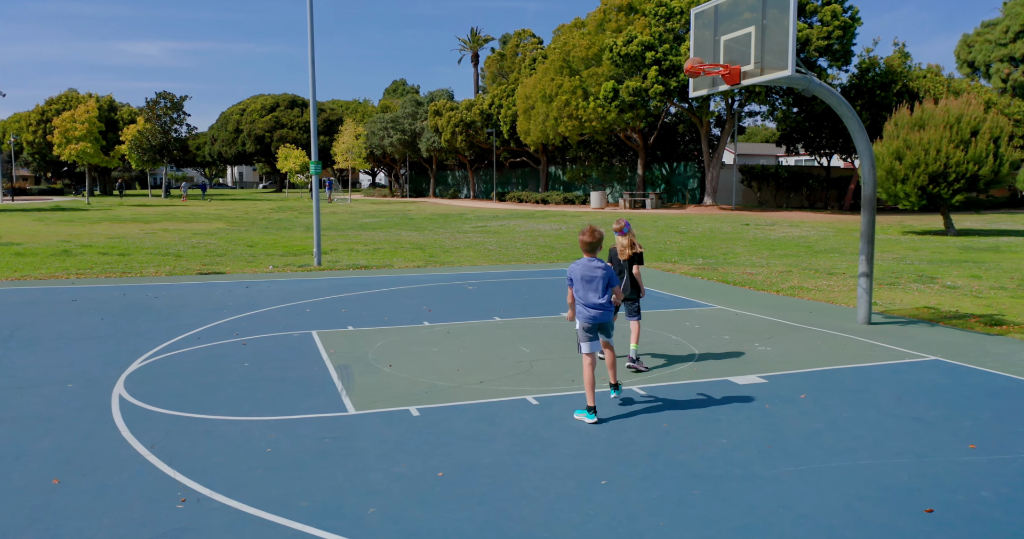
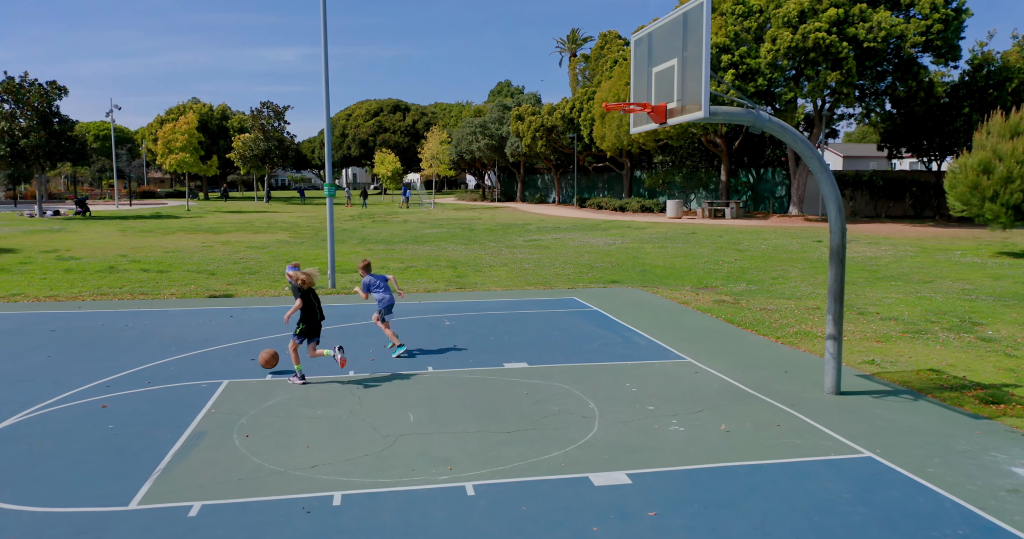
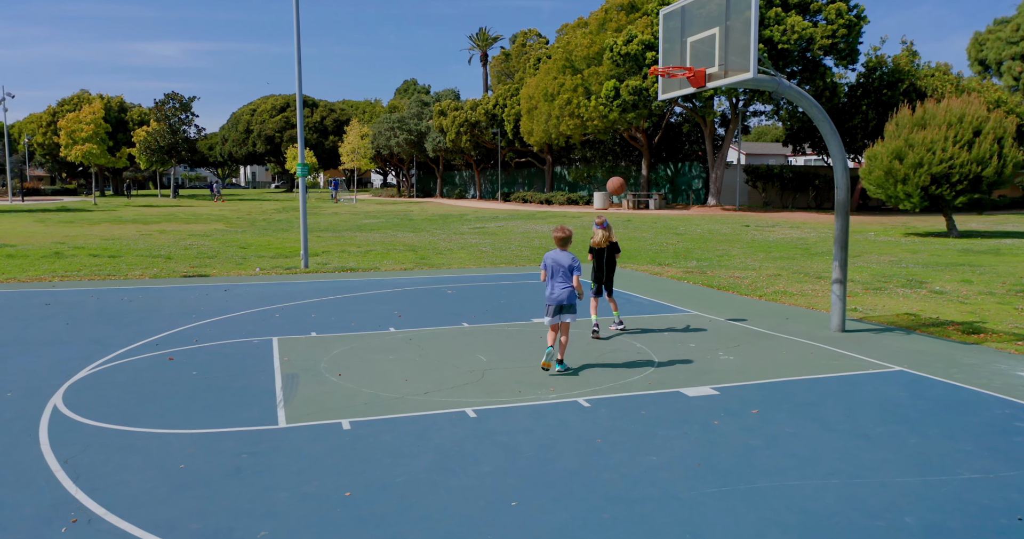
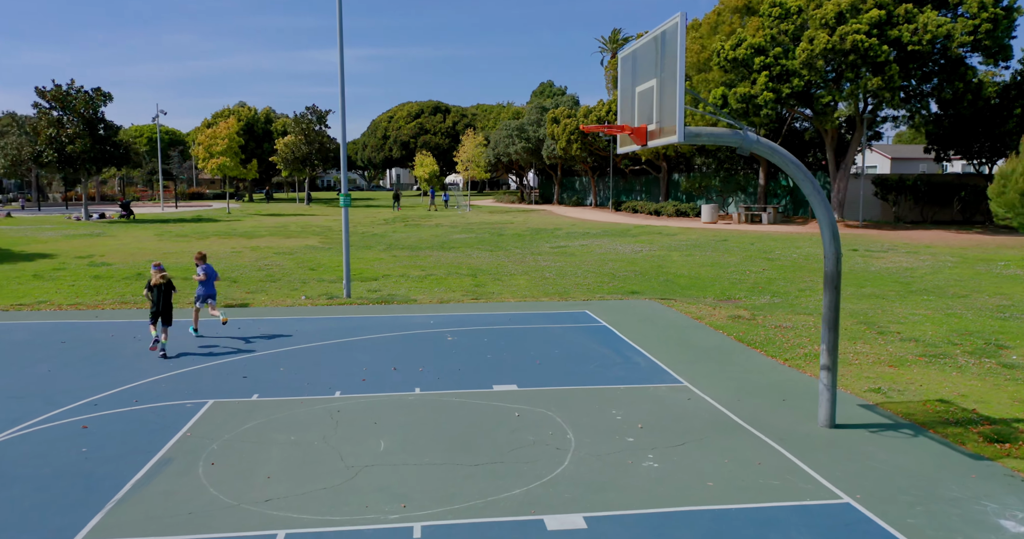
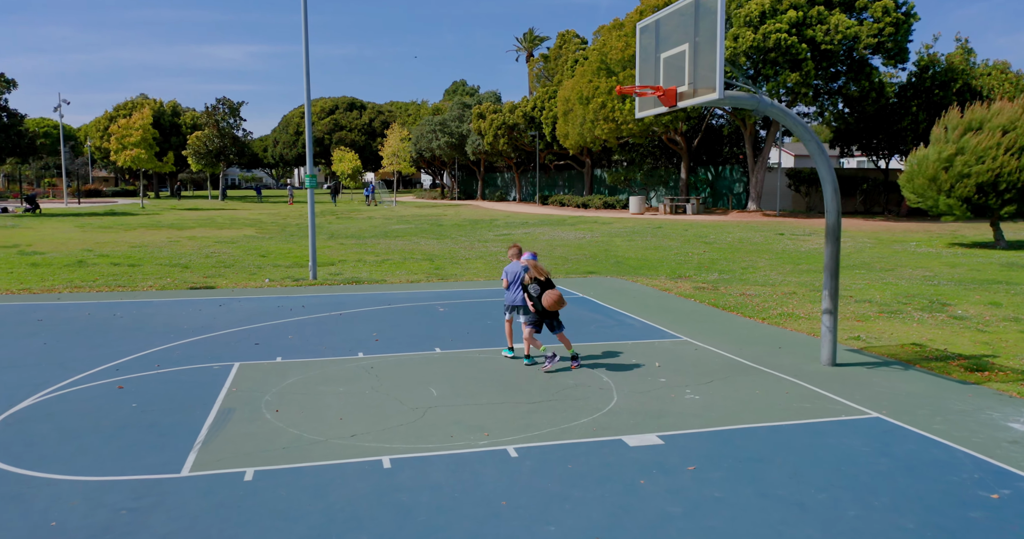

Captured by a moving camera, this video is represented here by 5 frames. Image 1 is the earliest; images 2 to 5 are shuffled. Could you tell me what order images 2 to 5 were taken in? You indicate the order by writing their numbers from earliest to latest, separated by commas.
3, 5, 2, 4
